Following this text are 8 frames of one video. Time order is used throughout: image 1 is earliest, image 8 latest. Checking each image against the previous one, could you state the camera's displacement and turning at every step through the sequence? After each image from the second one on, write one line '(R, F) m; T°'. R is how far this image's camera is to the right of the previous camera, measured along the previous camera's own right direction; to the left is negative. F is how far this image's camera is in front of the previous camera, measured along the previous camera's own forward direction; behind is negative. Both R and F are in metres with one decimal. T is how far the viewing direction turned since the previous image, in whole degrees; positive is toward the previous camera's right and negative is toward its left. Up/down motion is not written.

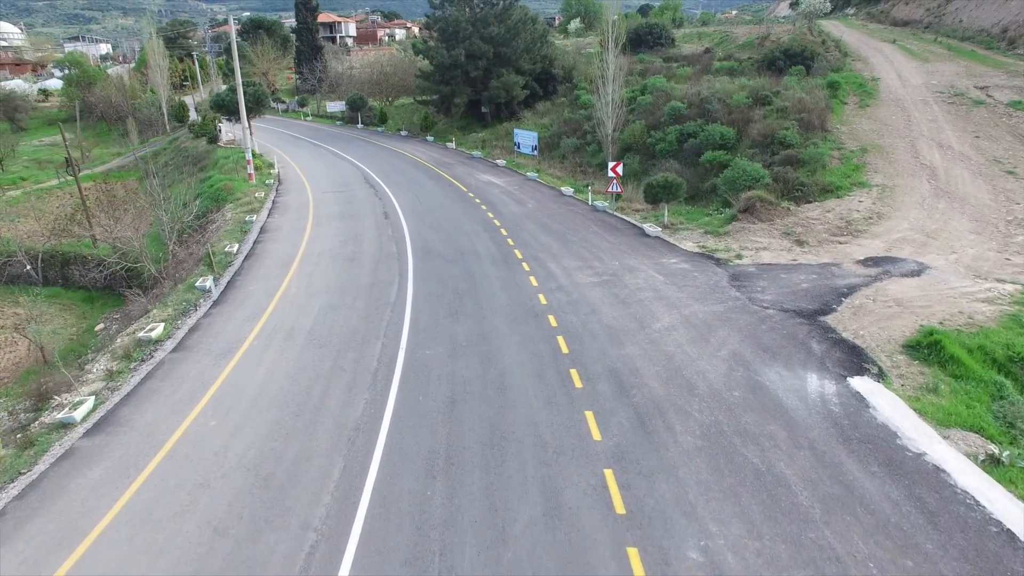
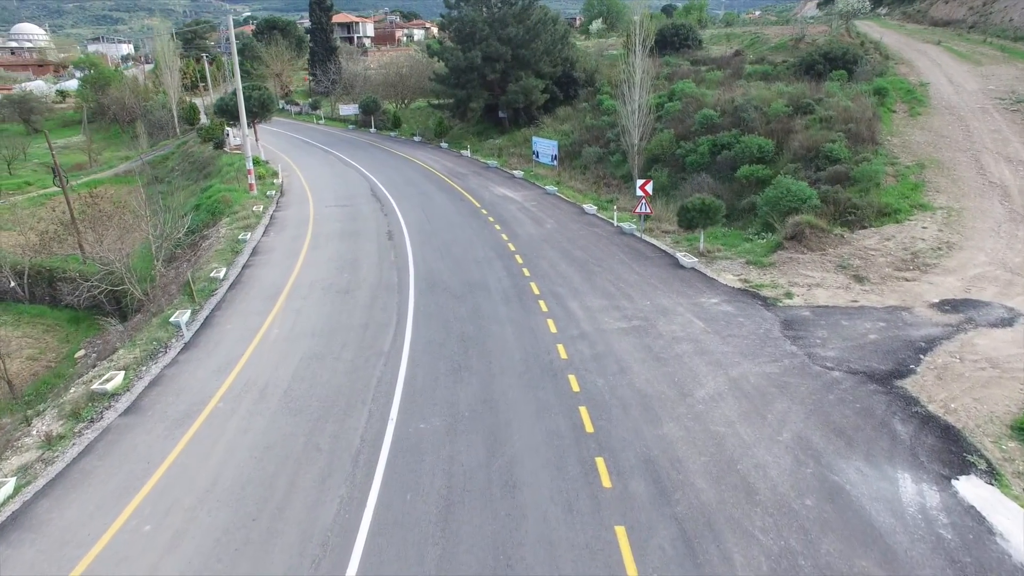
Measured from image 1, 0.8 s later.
(+0.1, +1.9) m; -2°
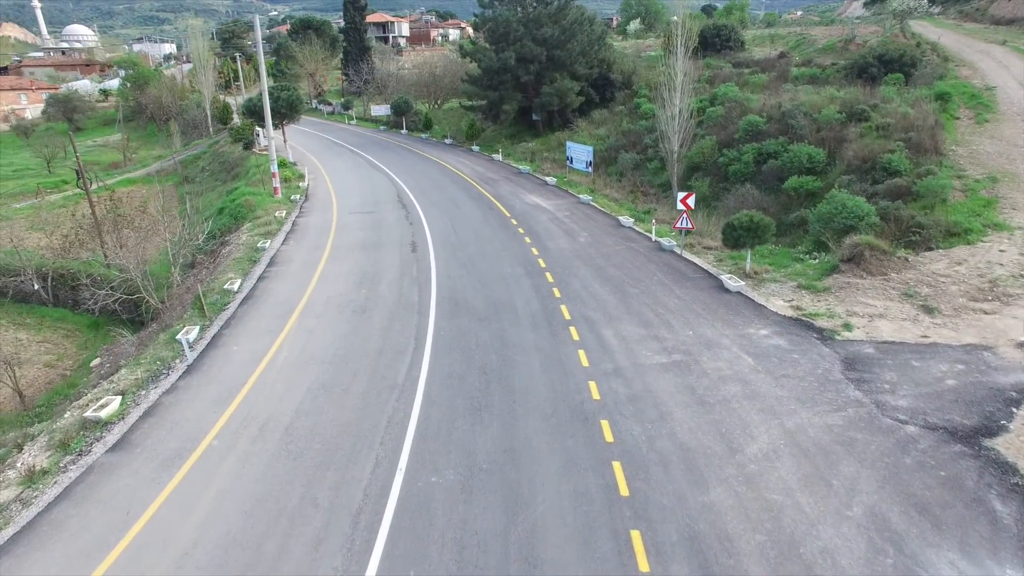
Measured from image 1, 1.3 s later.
(0.0, +1.1) m; -3°
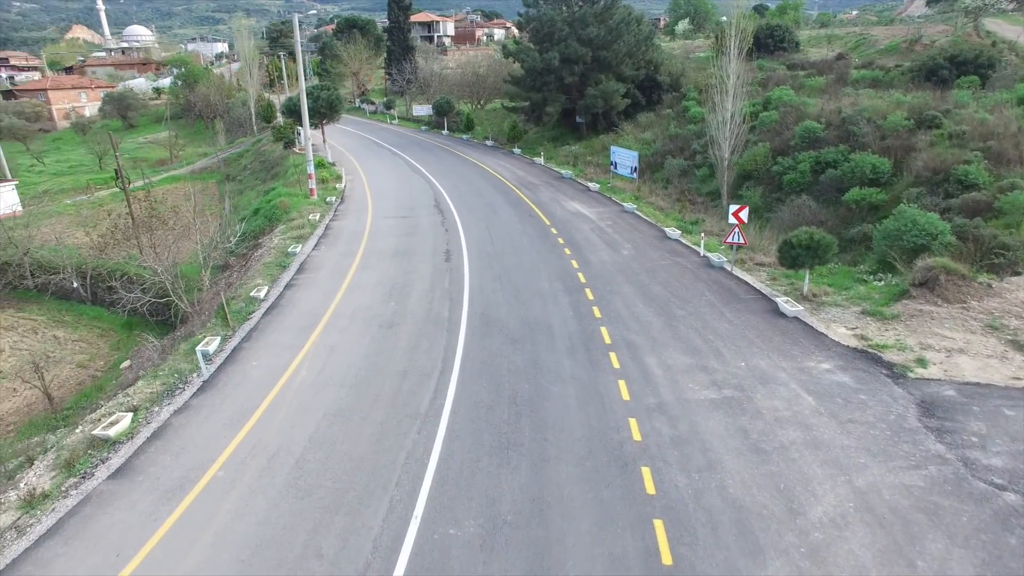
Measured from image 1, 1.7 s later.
(+0.1, +0.9) m; -3°
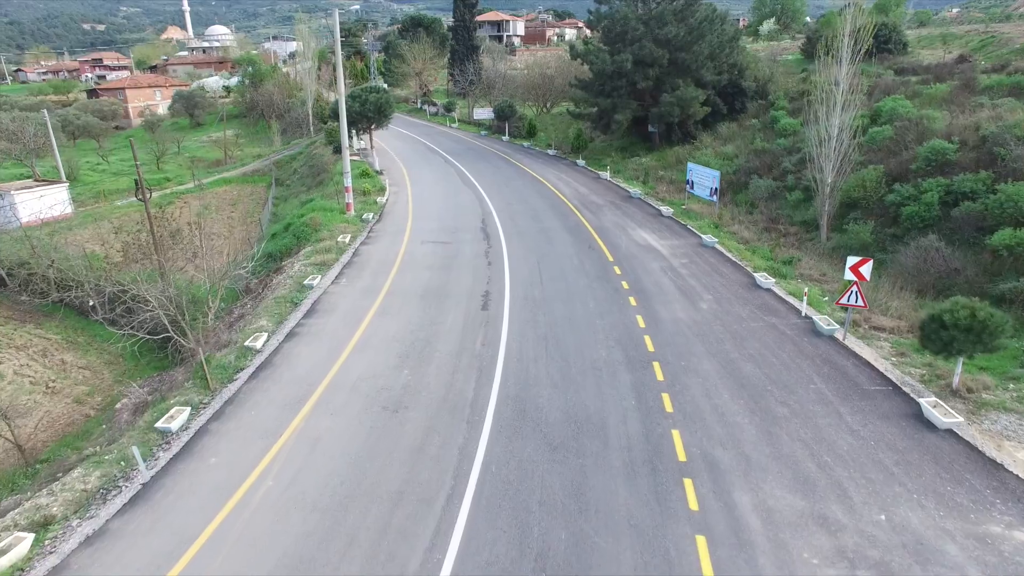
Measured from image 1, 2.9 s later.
(+0.3, +3.1) m; -5°
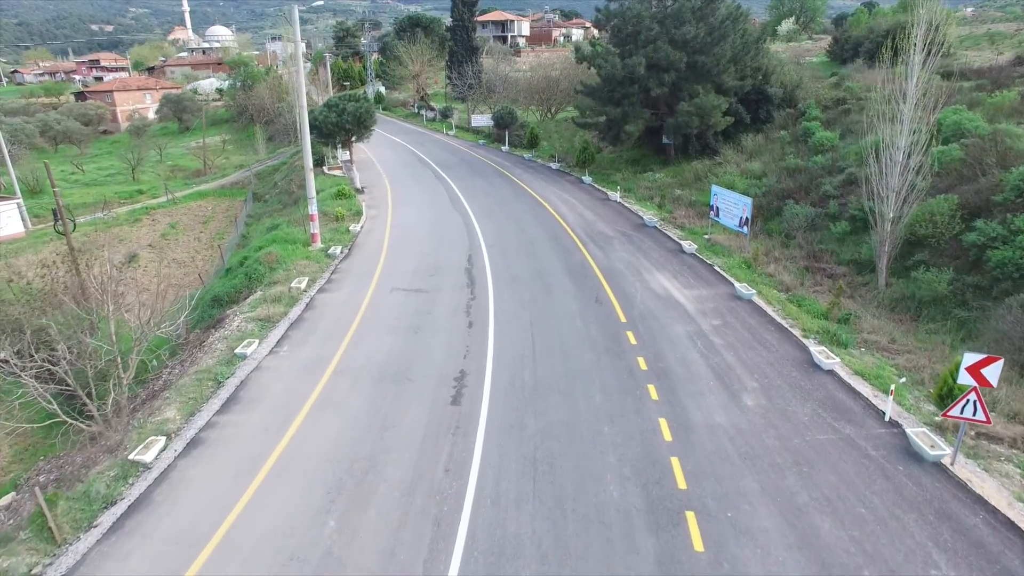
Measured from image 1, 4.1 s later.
(+0.4, +3.5) m; -1°
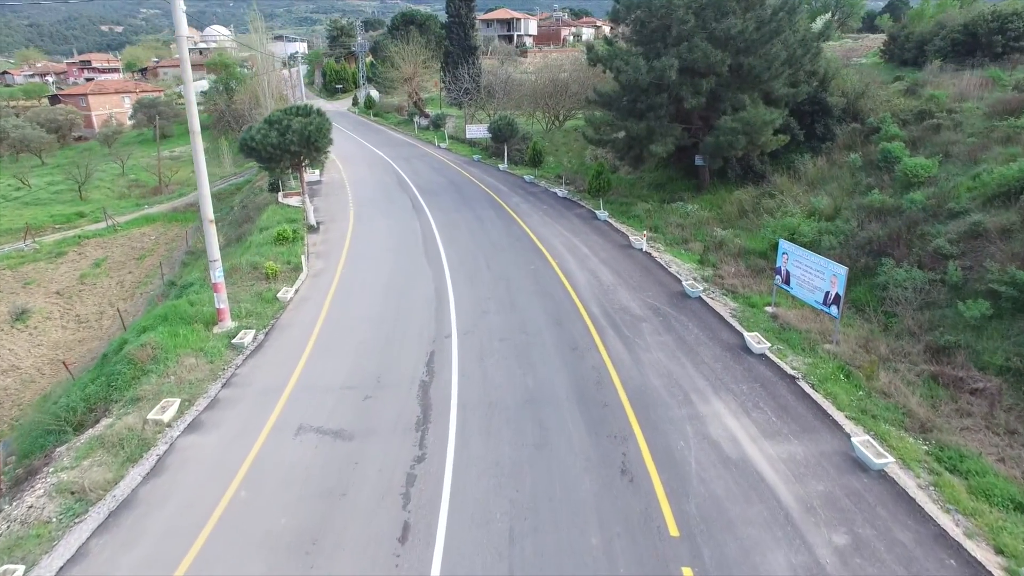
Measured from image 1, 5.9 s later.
(+0.5, +5.9) m; -1°
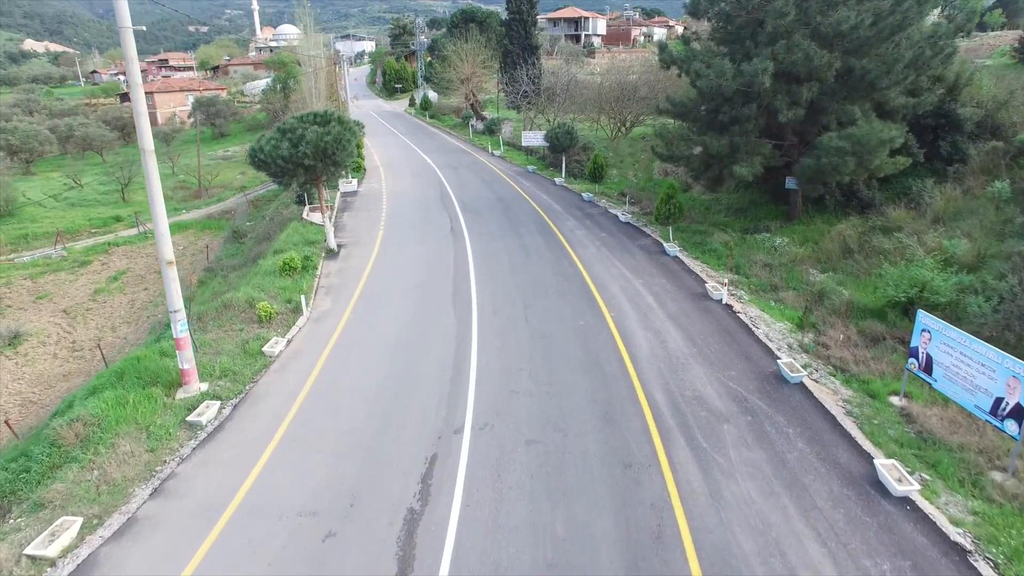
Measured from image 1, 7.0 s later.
(+0.4, +3.4) m; -5°
